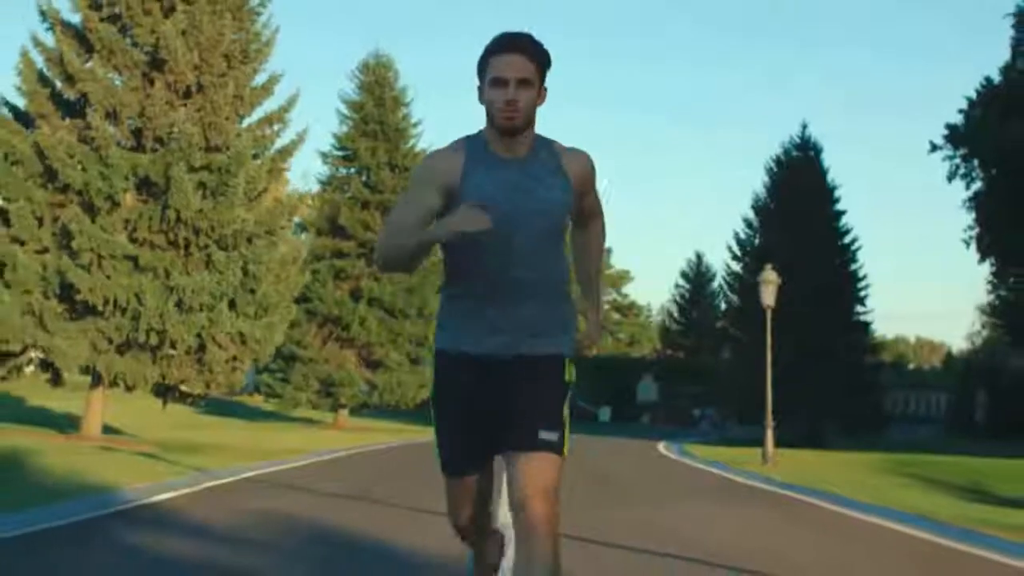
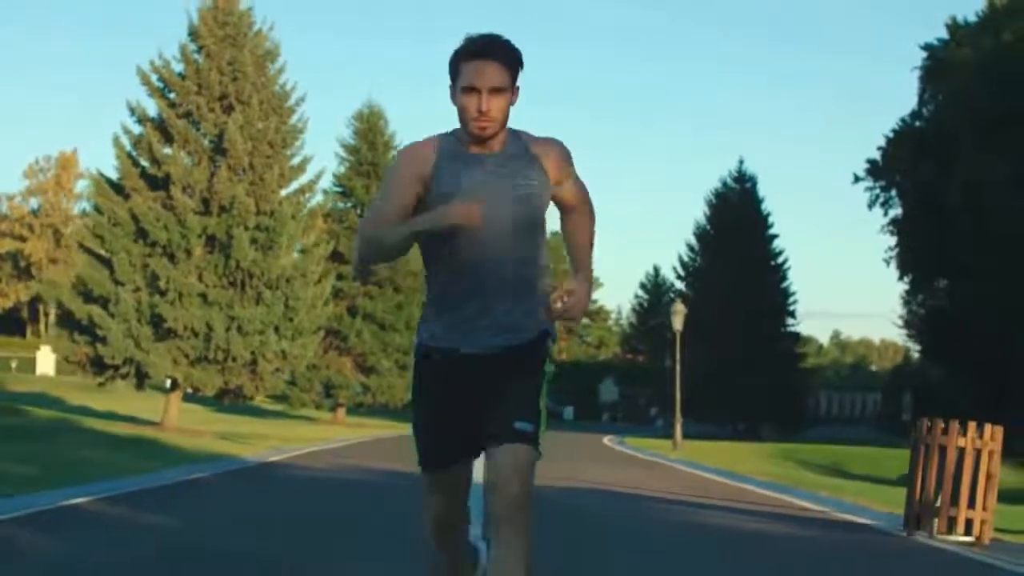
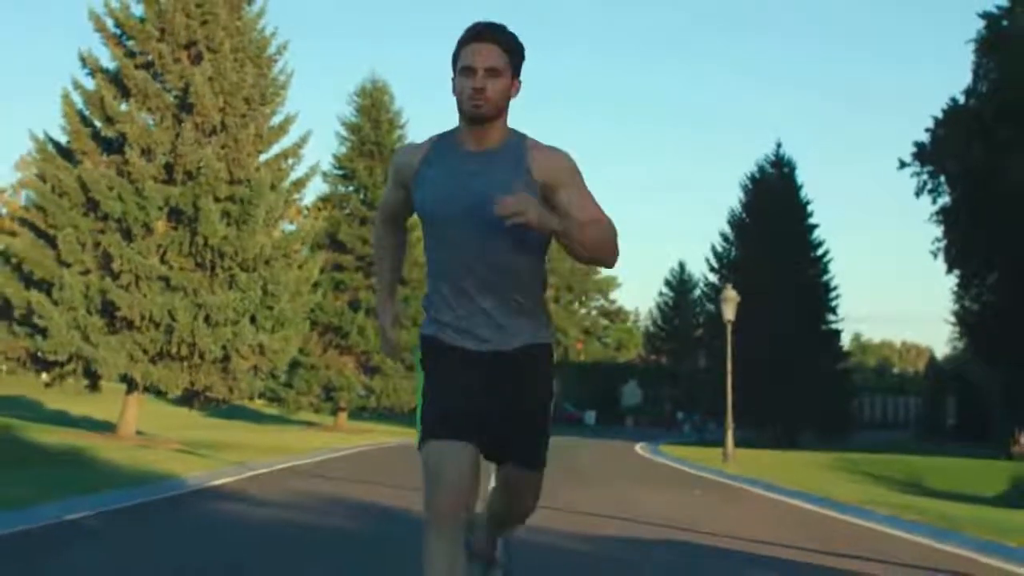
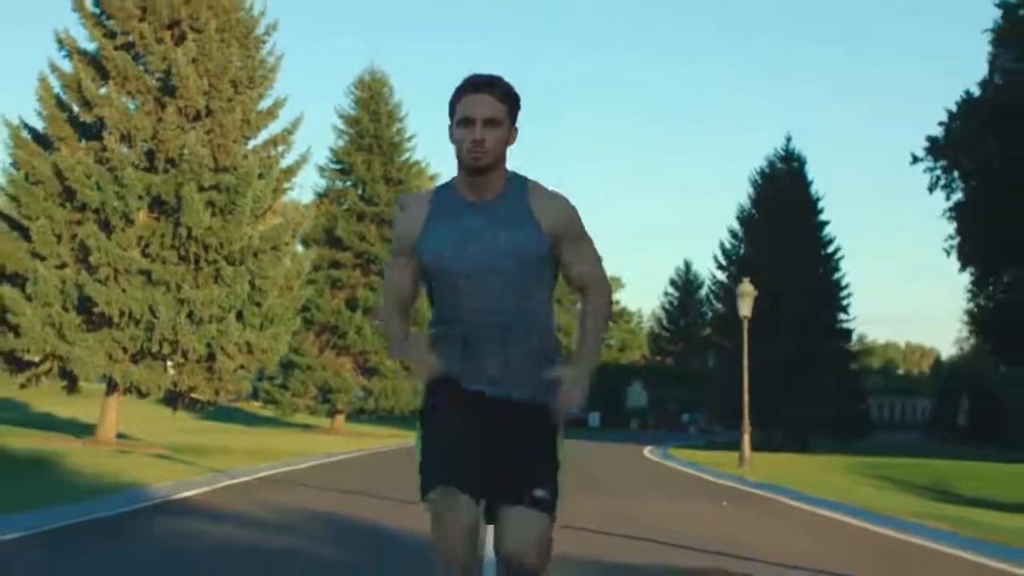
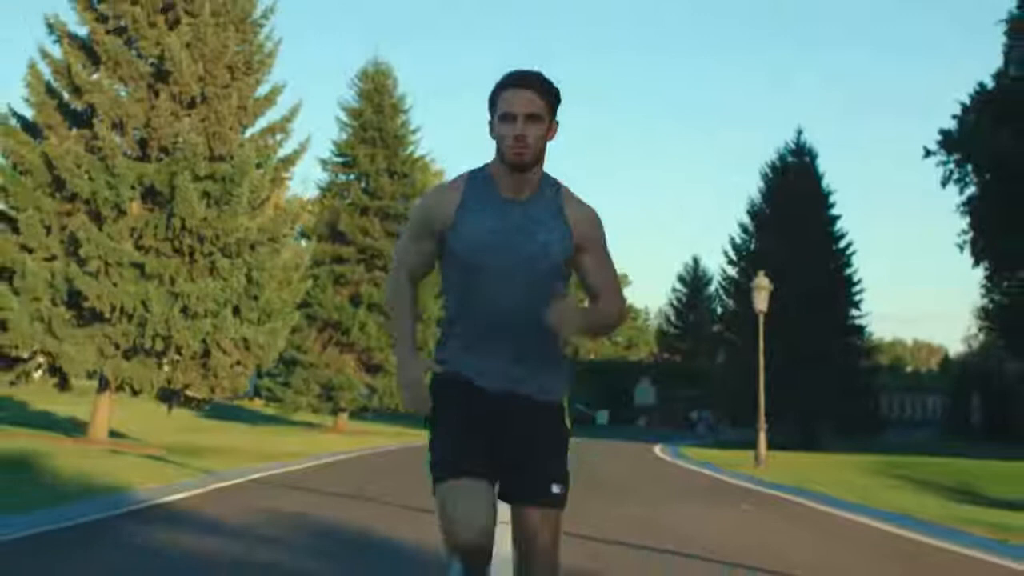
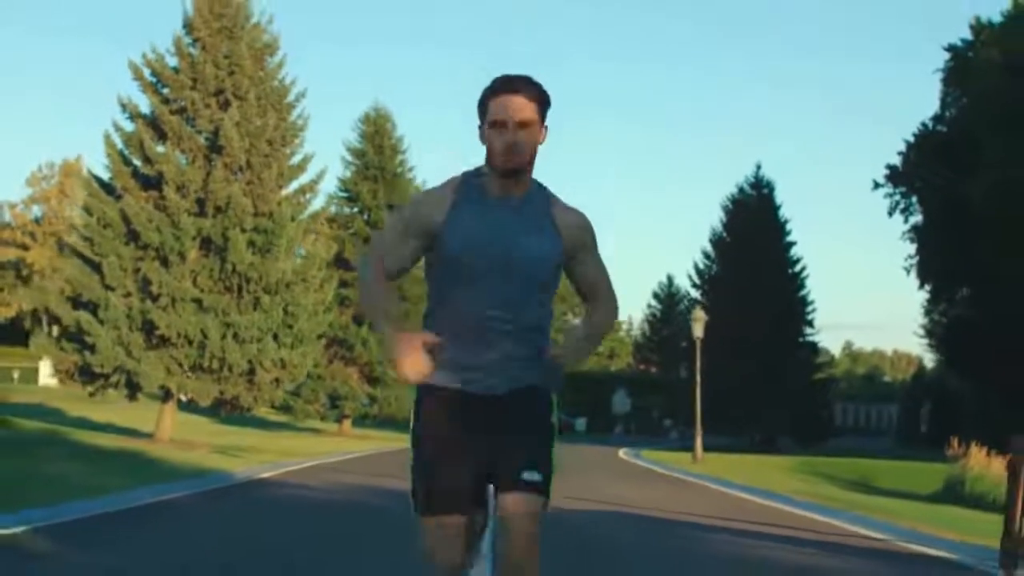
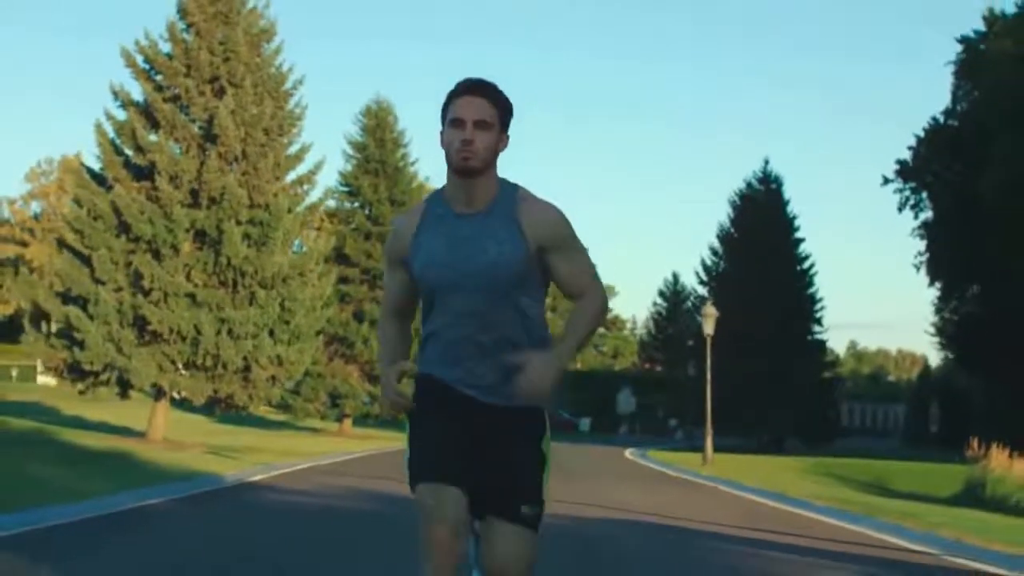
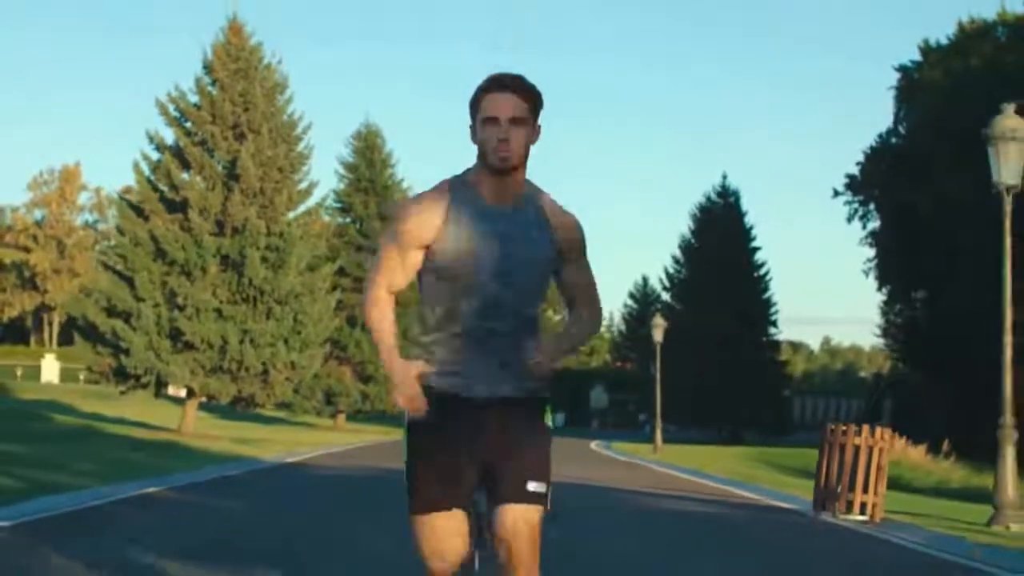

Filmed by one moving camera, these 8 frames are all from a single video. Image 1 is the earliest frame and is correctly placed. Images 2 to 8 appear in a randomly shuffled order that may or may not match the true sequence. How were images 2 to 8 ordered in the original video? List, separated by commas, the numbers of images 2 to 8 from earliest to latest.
5, 4, 3, 7, 6, 2, 8
